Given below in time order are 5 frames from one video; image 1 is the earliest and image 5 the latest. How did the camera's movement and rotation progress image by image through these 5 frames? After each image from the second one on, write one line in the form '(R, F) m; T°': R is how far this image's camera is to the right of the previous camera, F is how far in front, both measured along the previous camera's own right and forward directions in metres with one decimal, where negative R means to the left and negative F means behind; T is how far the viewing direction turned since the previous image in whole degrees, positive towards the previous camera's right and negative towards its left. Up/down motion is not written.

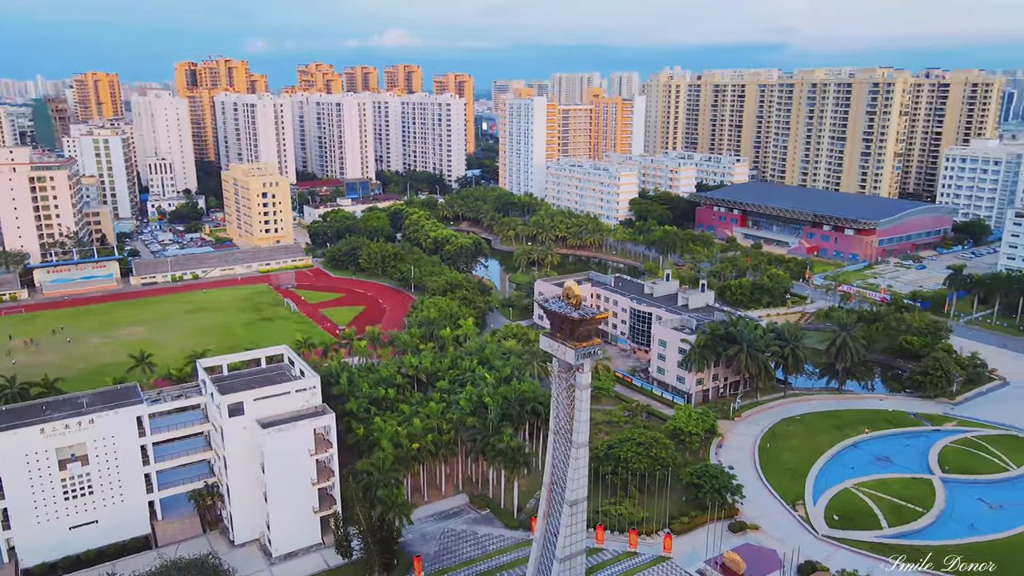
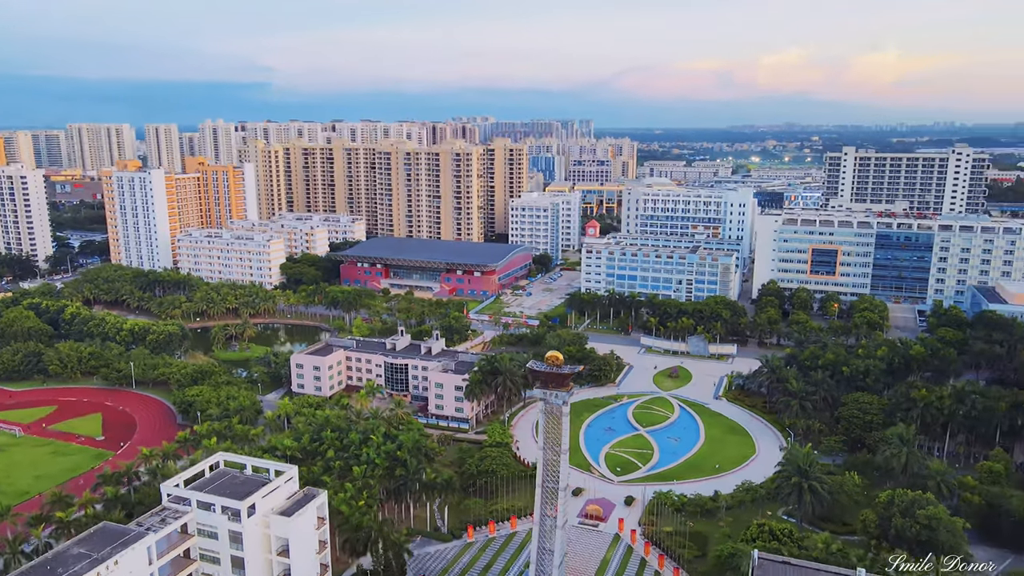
(-23.0, -6.7) m; +36°
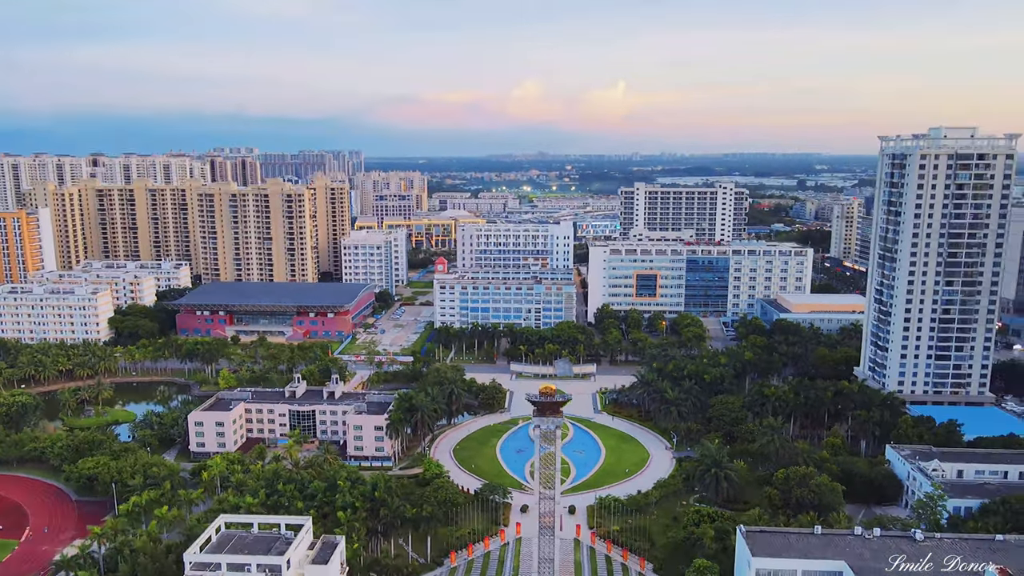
(-13.5, -3.6) m; +18°
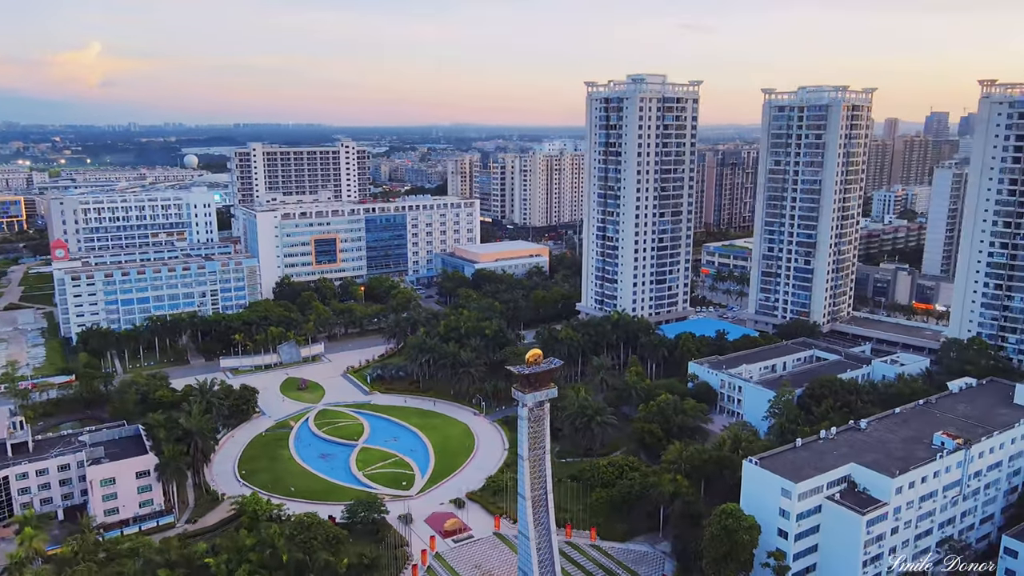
(-19.7, +16.7) m; +35°
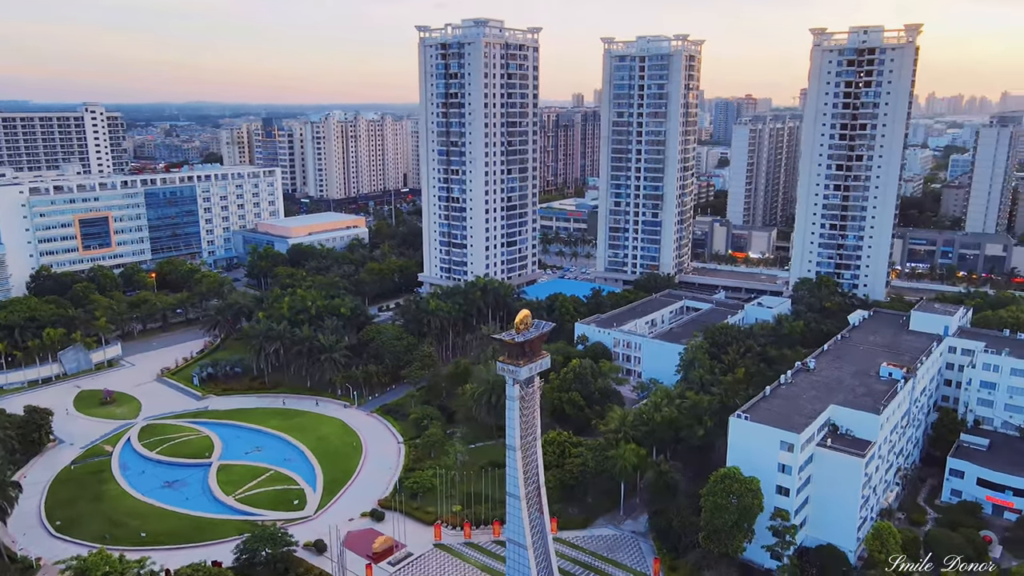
(-8.4, +9.5) m; +18°
